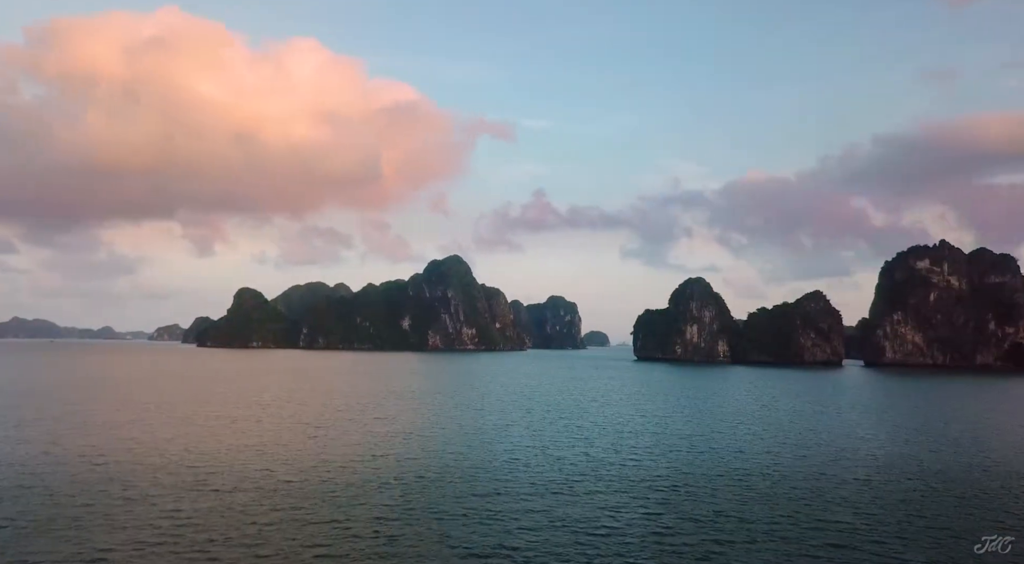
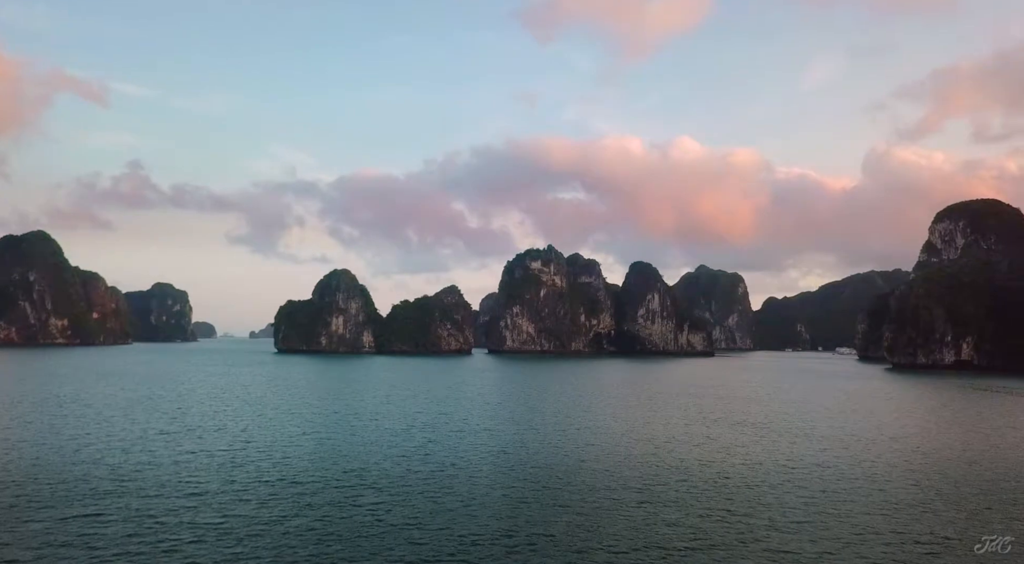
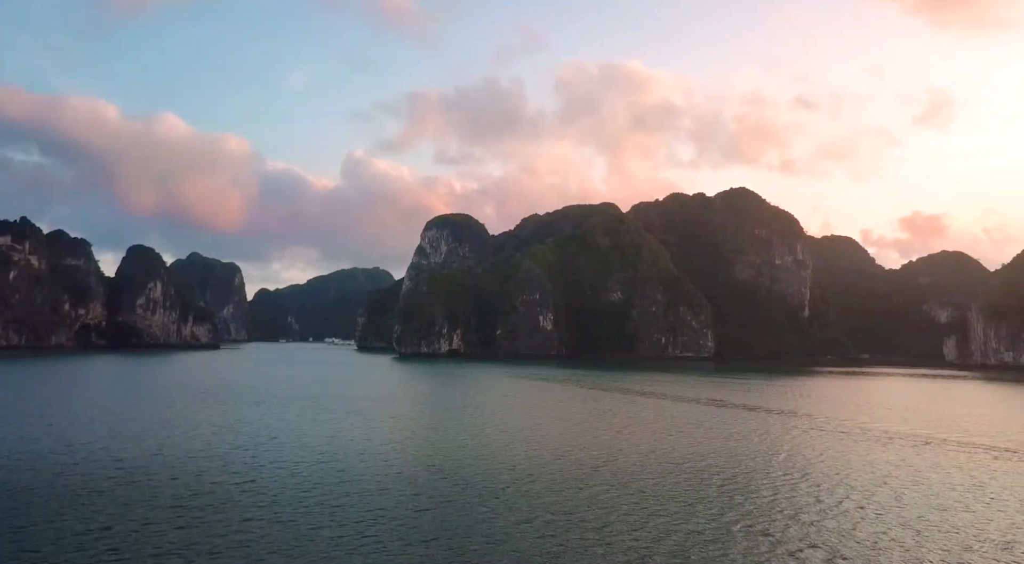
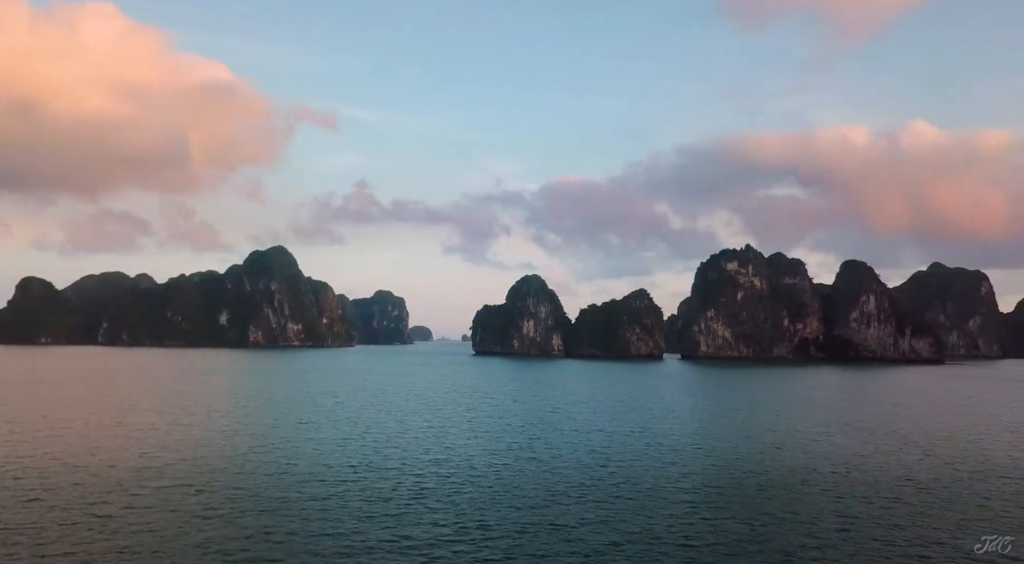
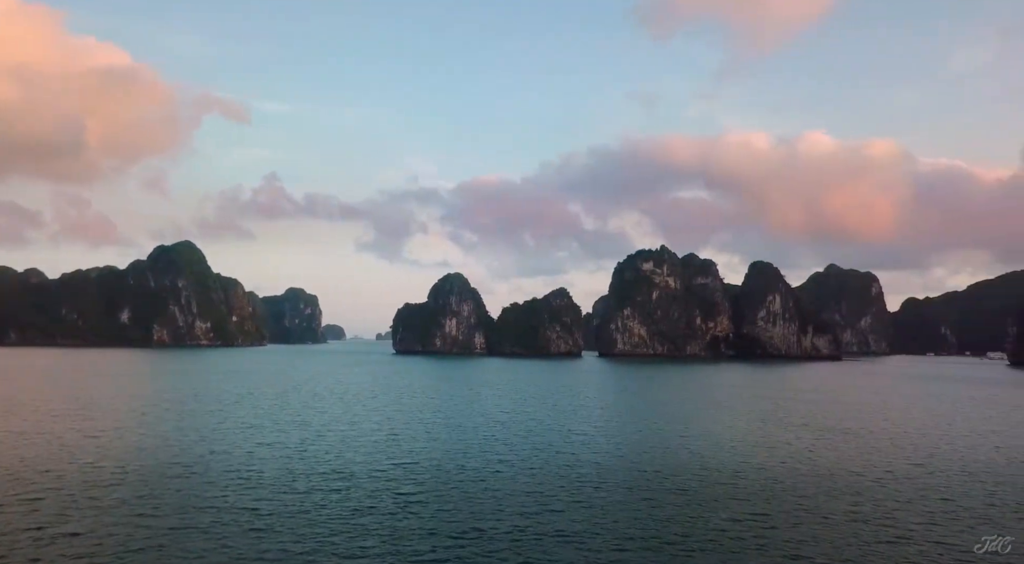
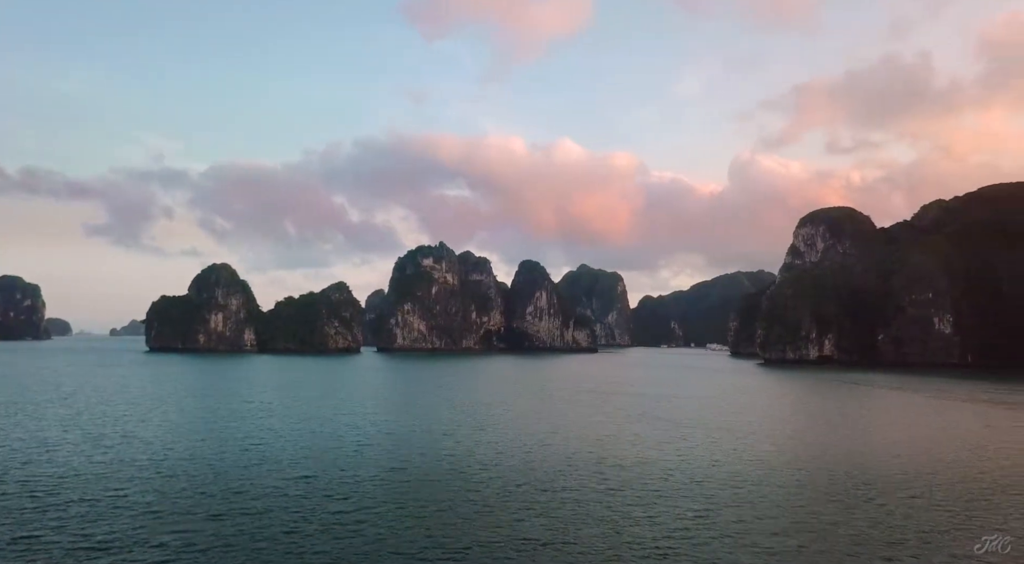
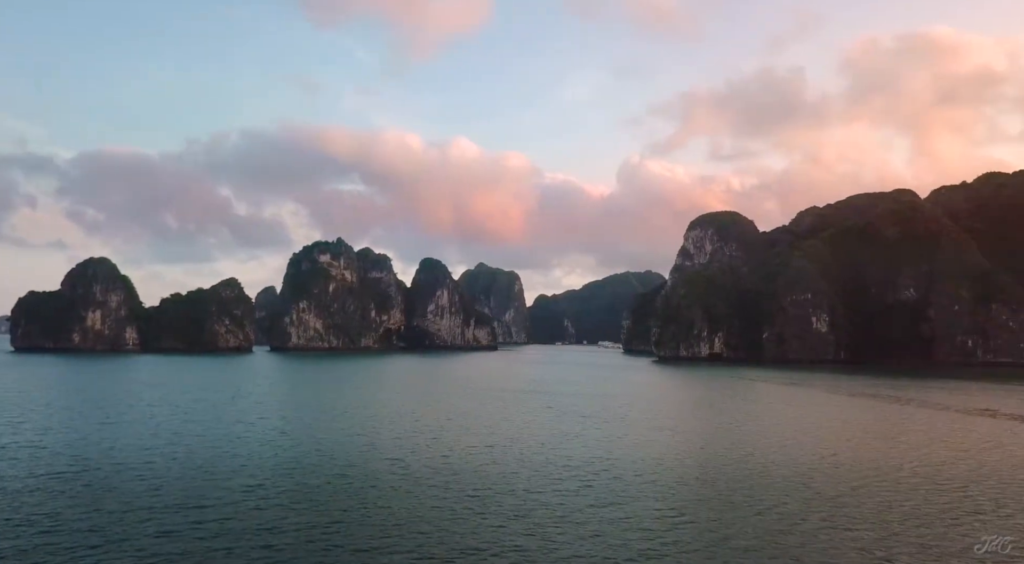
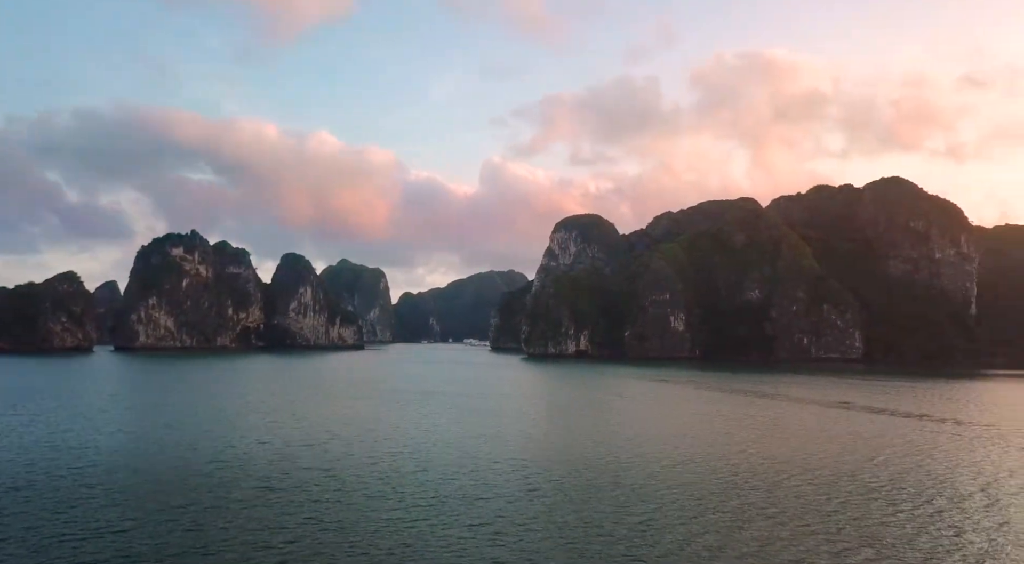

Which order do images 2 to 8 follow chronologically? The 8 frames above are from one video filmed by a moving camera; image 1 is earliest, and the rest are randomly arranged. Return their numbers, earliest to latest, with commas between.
4, 5, 2, 6, 7, 8, 3
